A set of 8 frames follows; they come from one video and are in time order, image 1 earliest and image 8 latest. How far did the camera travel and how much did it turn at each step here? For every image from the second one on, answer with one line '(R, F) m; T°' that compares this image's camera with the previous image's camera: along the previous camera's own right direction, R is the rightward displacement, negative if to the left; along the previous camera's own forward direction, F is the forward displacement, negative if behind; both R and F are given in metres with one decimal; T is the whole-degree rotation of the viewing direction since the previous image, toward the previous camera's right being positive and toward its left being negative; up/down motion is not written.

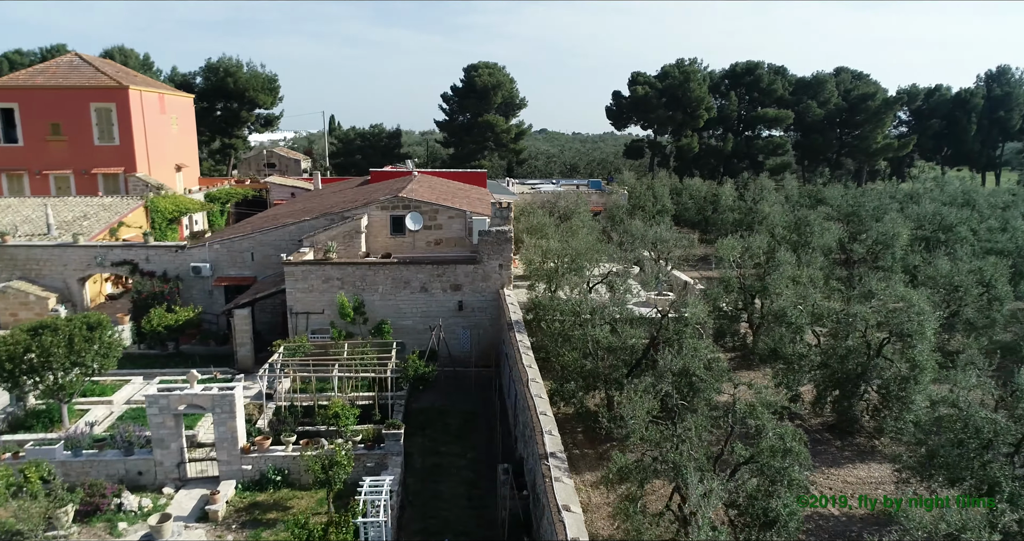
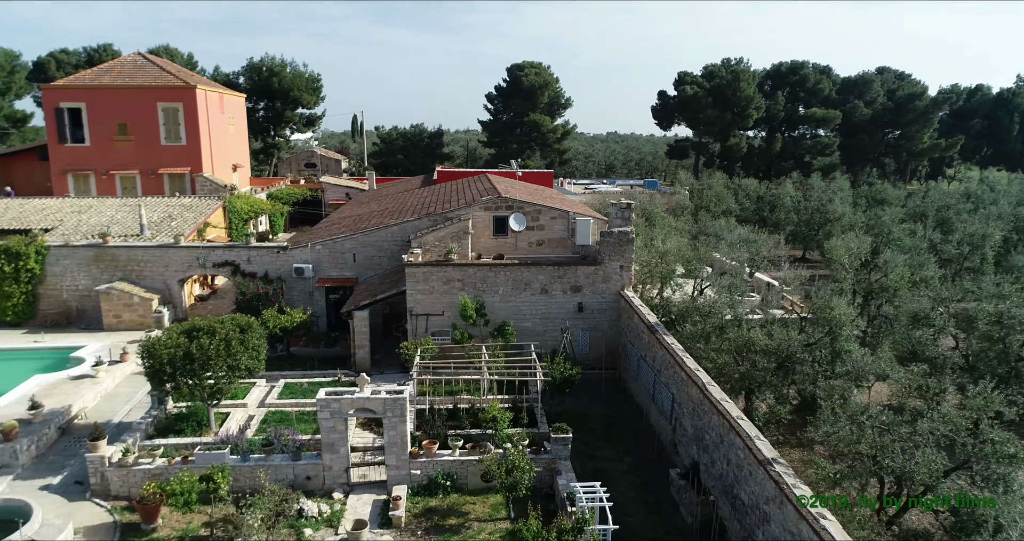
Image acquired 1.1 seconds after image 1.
(-2.7, +0.1) m; 0°
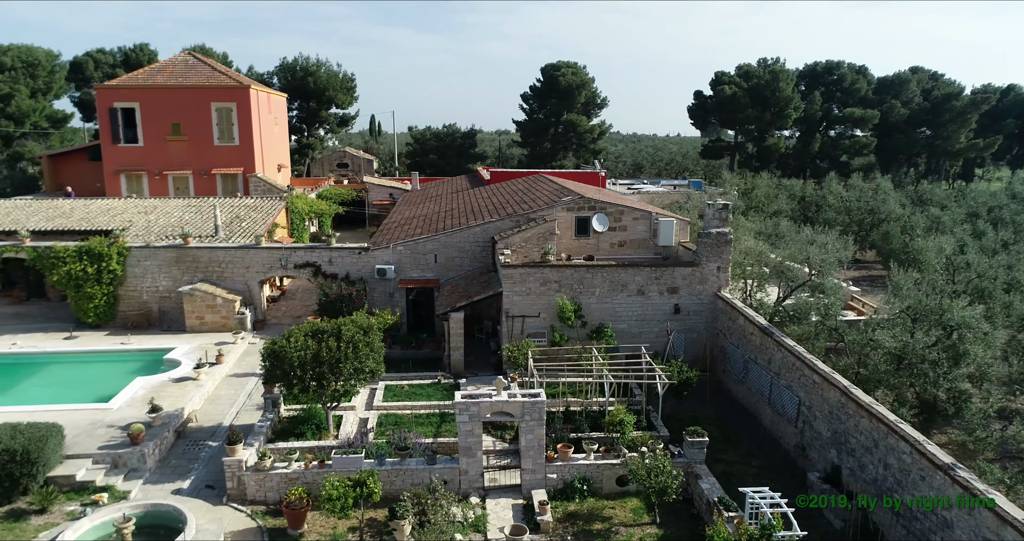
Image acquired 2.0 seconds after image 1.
(-2.1, +0.1) m; 0°
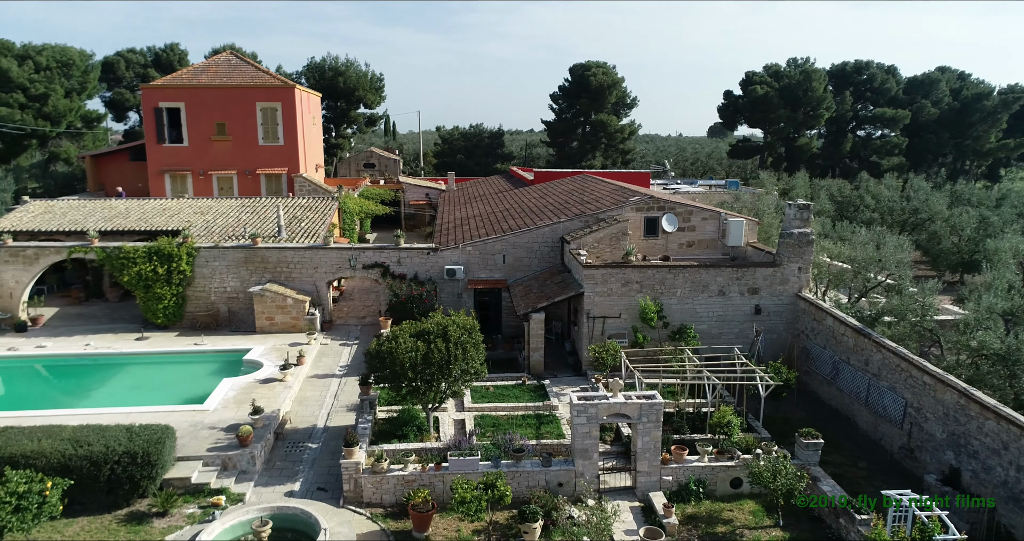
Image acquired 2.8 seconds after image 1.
(-1.8, +0.1) m; 0°
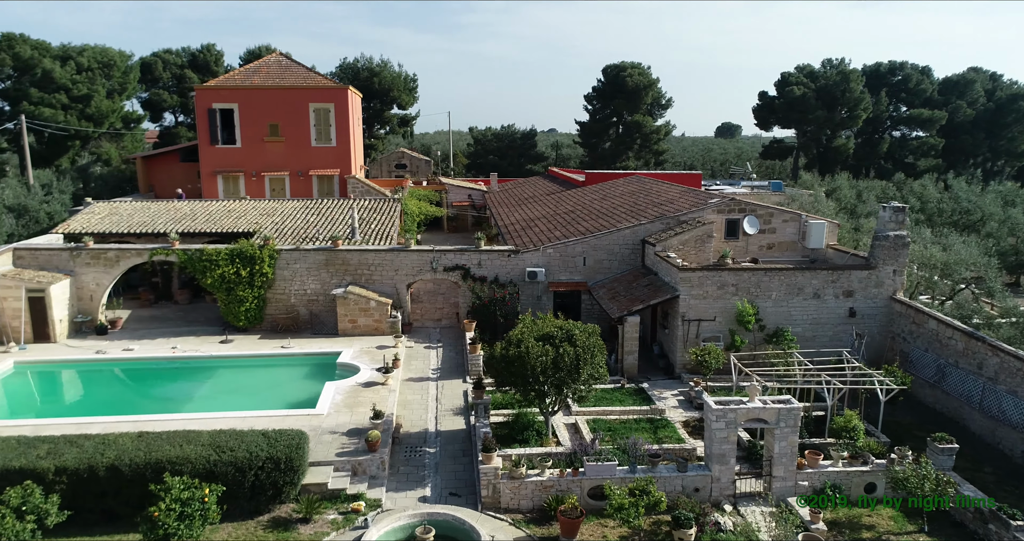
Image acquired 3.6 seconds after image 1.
(-2.1, +0.1) m; 0°
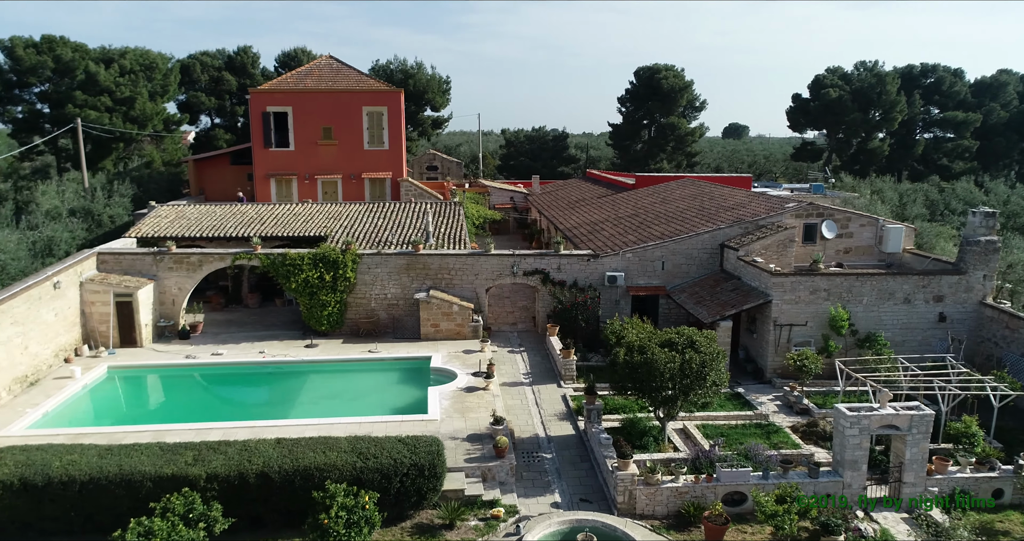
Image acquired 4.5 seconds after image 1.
(-2.0, -0.1) m; 0°
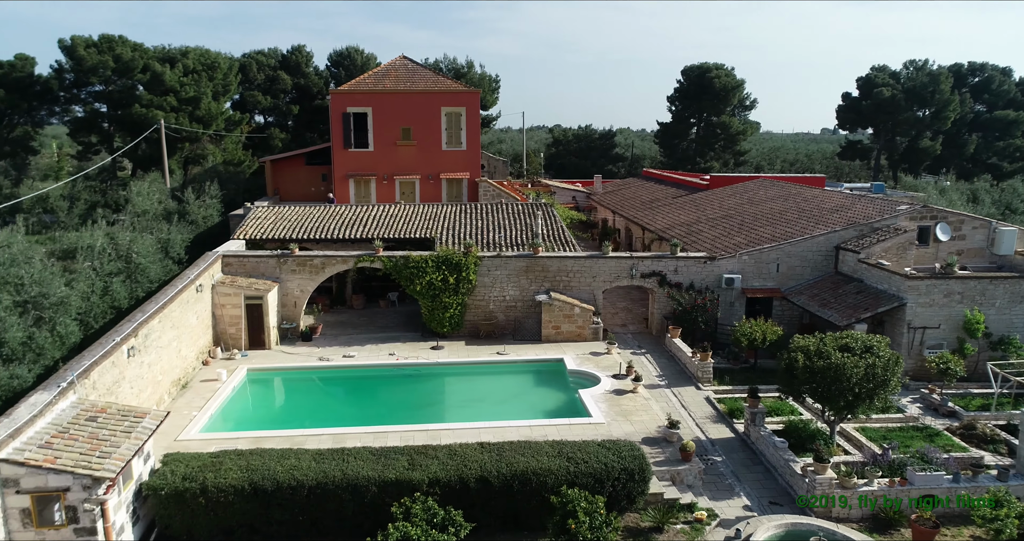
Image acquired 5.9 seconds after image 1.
(-3.0, -0.1) m; 0°
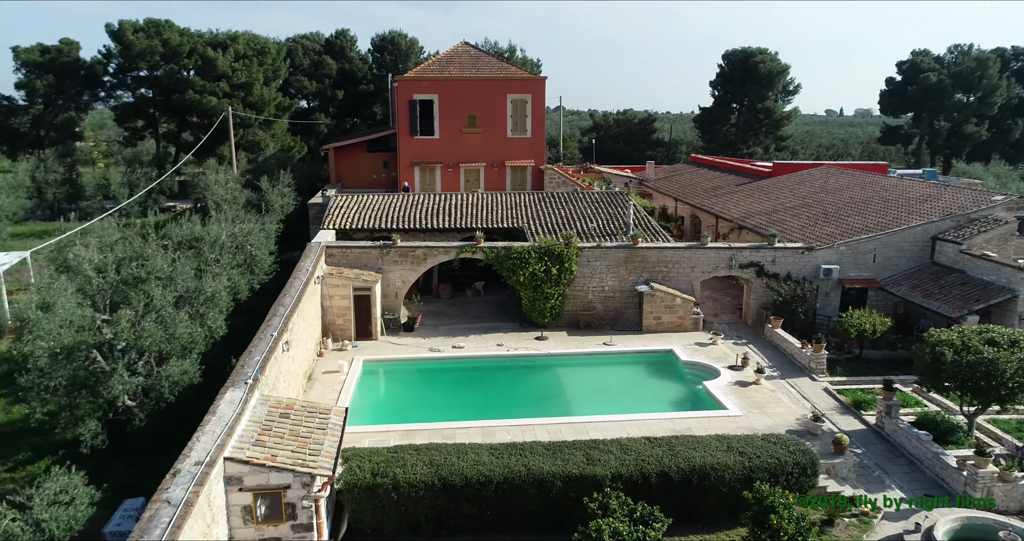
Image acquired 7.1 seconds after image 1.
(-2.5, -0.1) m; 0°
